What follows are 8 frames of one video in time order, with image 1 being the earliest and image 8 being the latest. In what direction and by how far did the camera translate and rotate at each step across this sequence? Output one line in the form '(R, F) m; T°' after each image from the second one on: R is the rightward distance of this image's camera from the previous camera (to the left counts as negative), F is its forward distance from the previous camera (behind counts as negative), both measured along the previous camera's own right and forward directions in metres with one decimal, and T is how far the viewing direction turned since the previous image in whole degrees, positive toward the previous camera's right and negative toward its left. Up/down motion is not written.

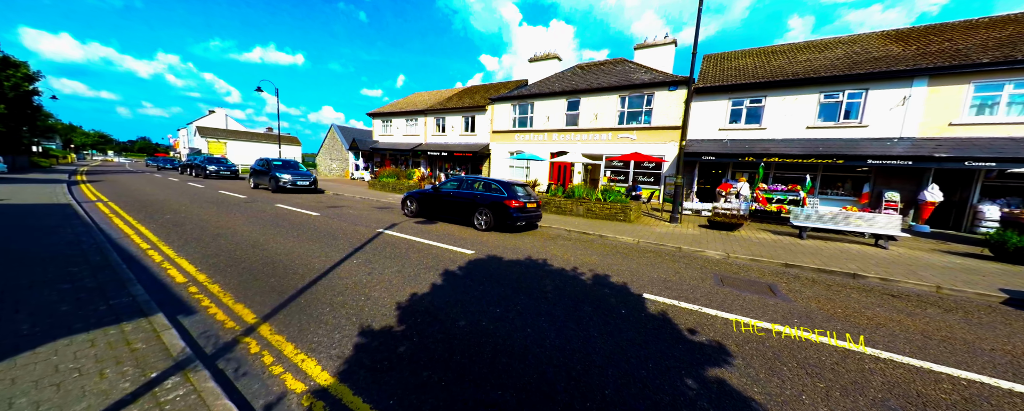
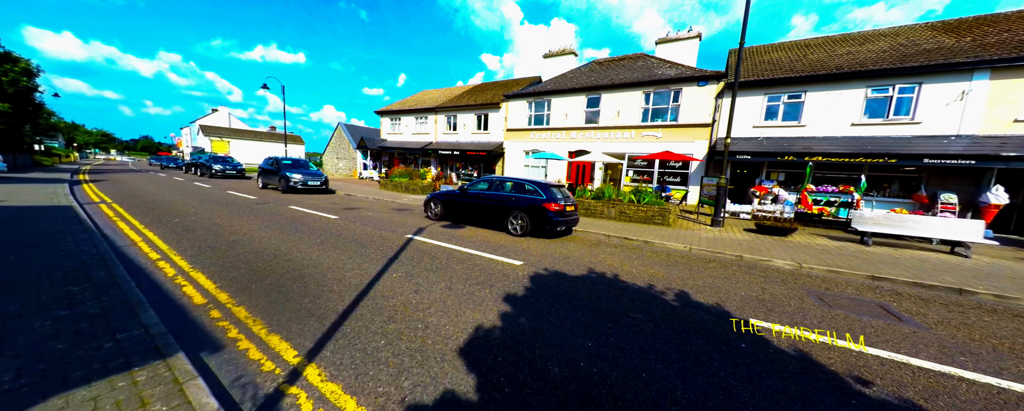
(-0.9, +0.6) m; 0°
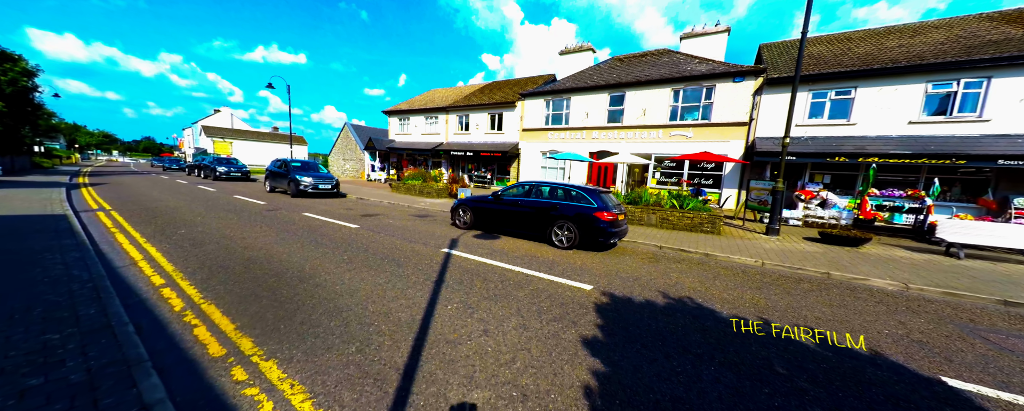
(-0.9, +0.8) m; 0°
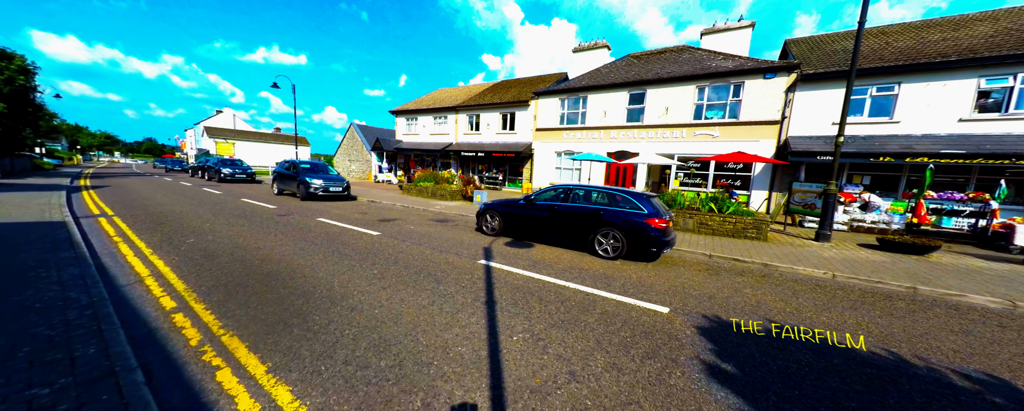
(-0.7, +0.6) m; 0°
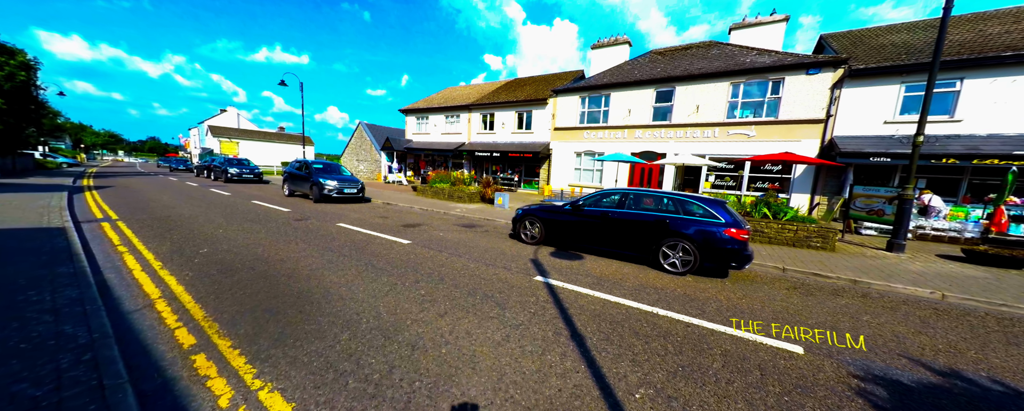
(-0.9, +0.7) m; 0°
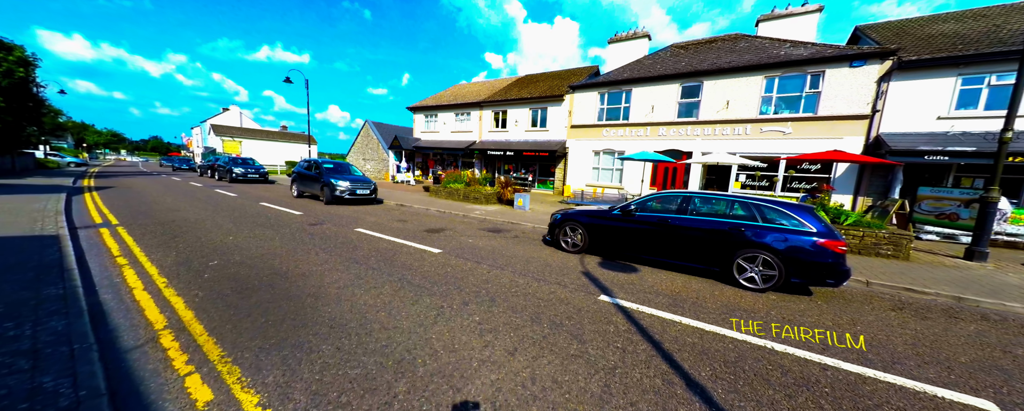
(-0.8, +0.7) m; 0°
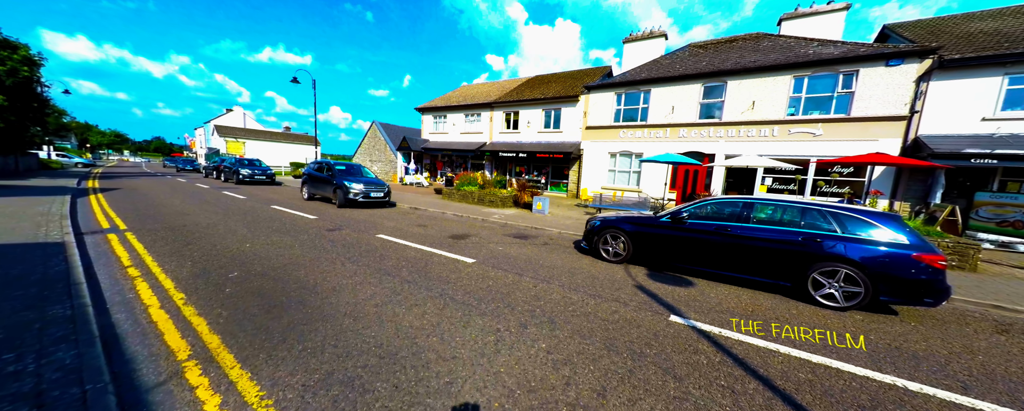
(-0.7, +0.4) m; 0°
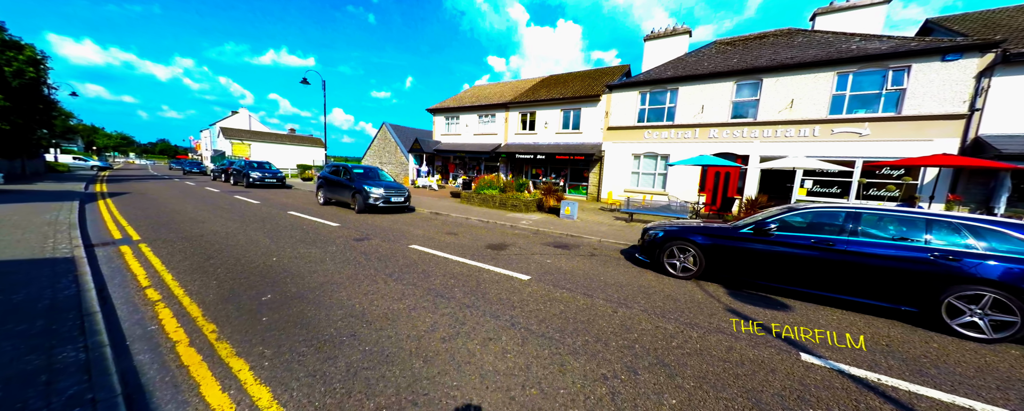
(-0.9, +0.6) m; 0°
